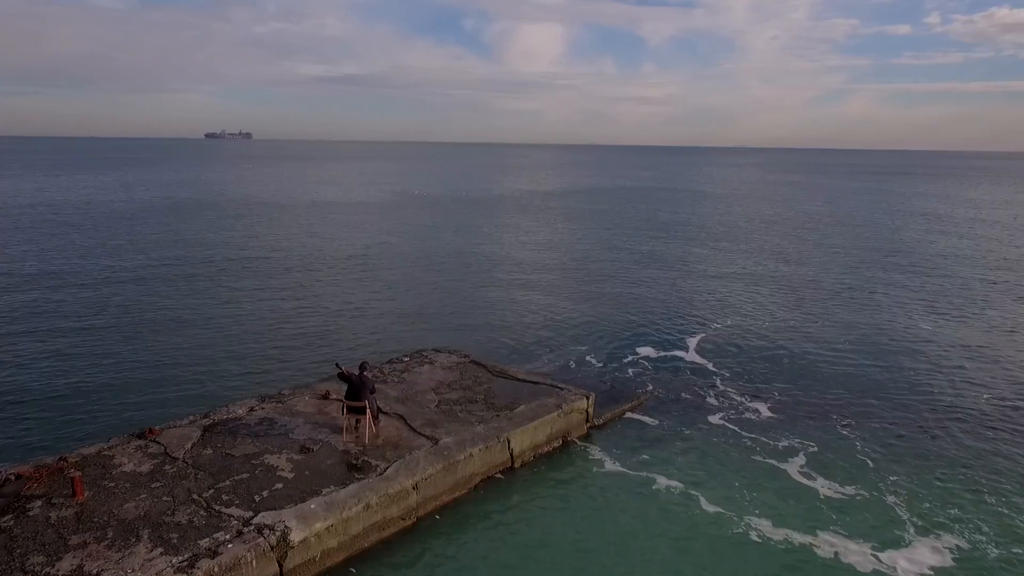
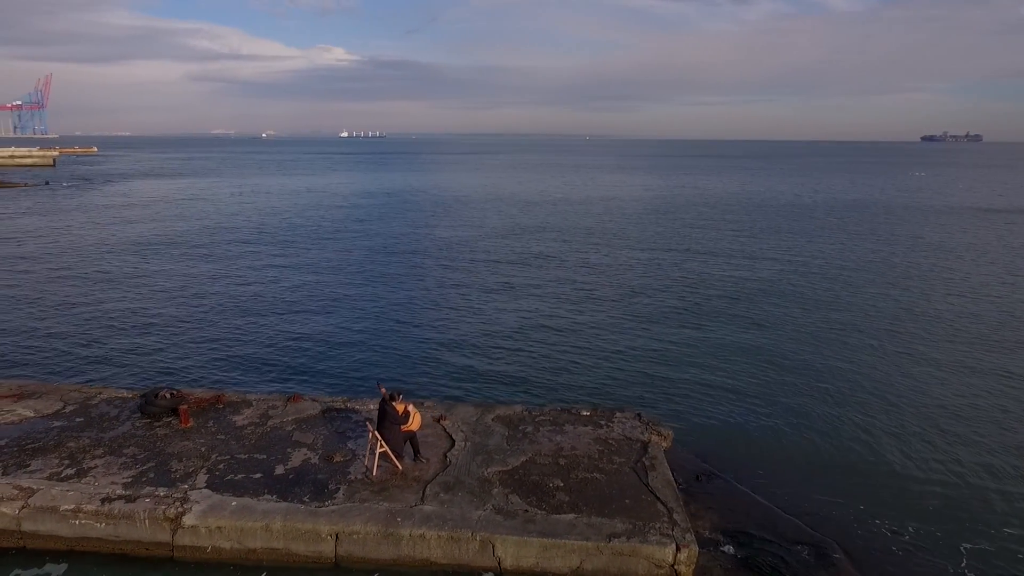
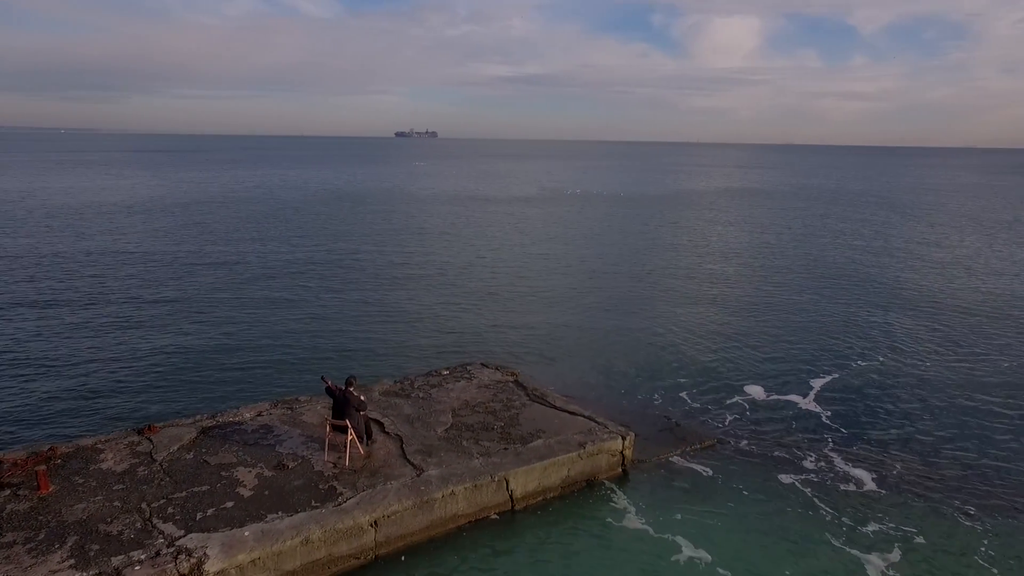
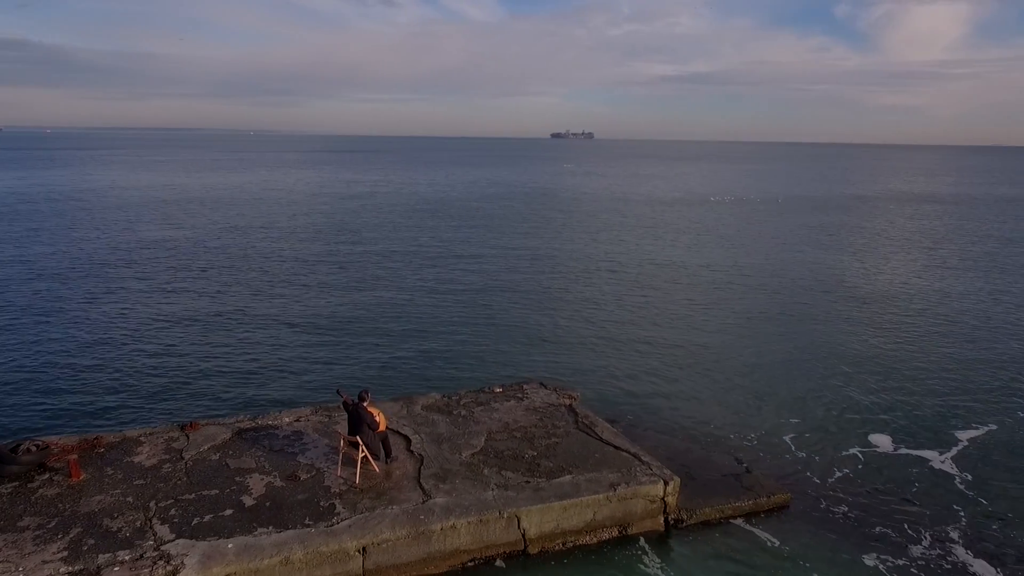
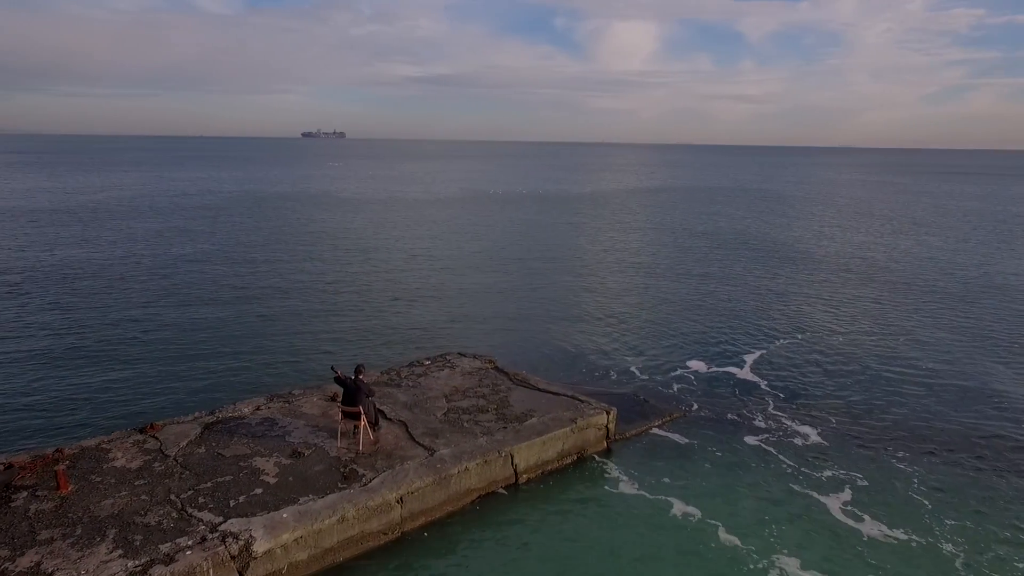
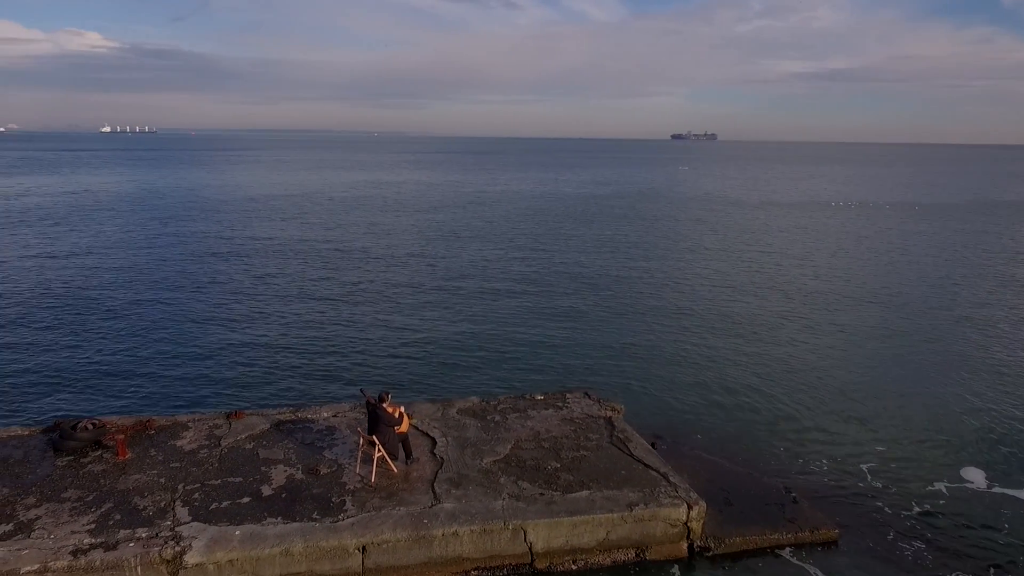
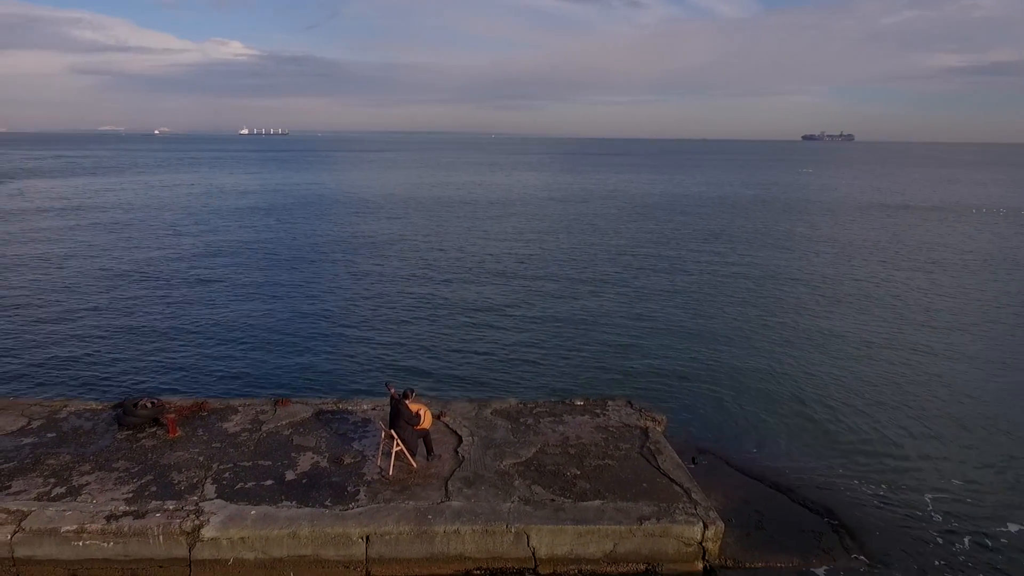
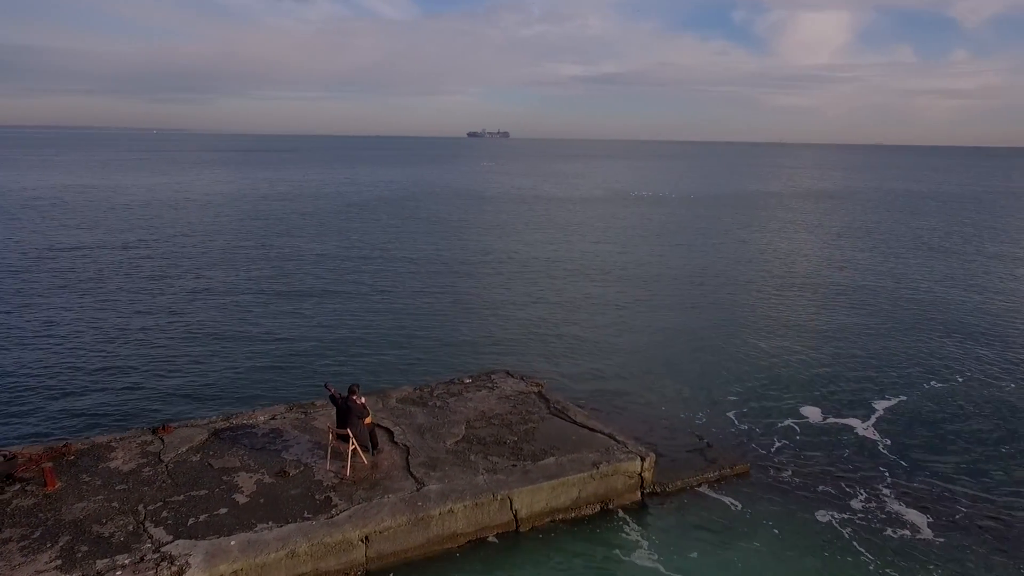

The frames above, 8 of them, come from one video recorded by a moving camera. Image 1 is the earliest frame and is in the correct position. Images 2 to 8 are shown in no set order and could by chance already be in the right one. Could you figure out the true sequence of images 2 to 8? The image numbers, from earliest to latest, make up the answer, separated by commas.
5, 3, 8, 4, 6, 7, 2
